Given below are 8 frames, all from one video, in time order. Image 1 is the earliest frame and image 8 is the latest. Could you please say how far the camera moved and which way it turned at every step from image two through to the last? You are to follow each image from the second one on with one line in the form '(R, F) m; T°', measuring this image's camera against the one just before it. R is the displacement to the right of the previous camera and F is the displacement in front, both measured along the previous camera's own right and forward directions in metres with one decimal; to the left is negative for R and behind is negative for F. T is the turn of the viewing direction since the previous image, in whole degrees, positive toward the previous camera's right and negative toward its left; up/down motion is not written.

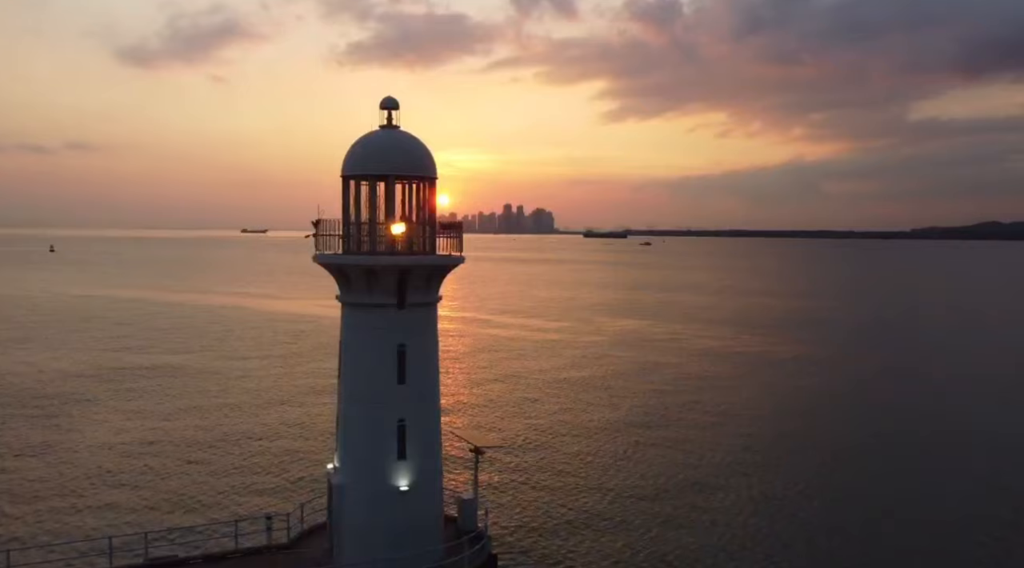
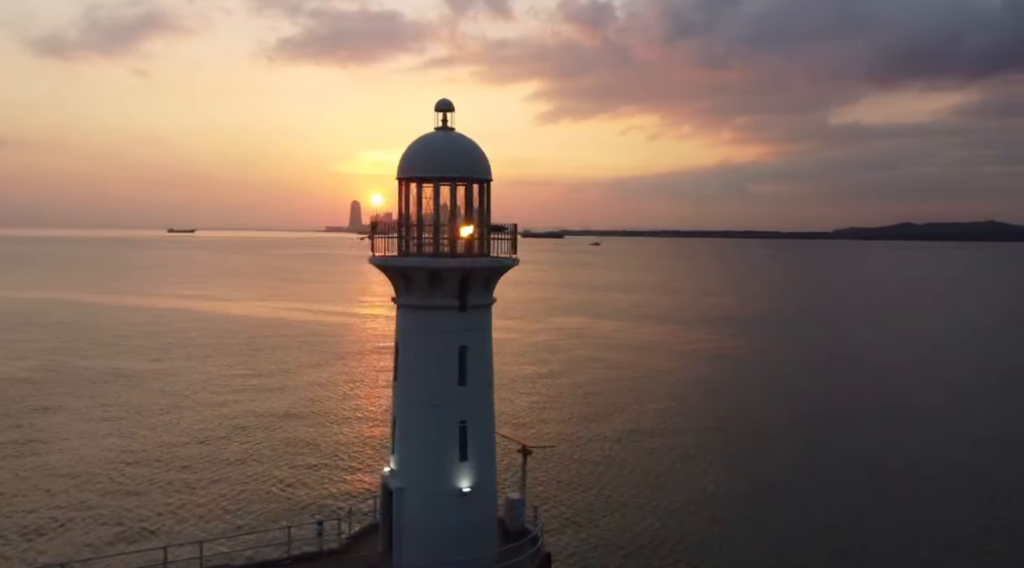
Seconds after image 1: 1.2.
(-3.4, -0.1) m; +5°
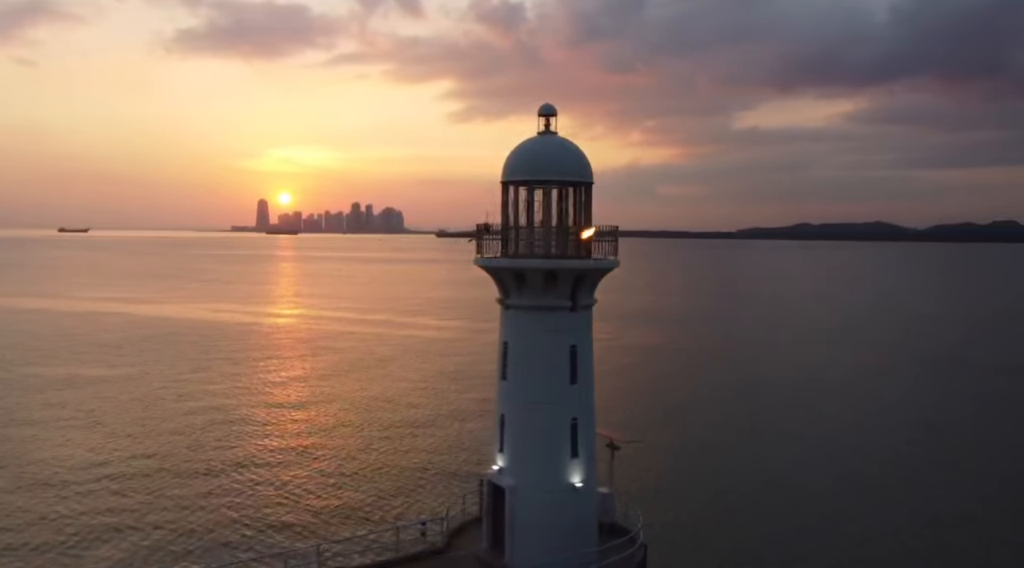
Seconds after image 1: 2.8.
(-5.5, -0.2) m; +7°
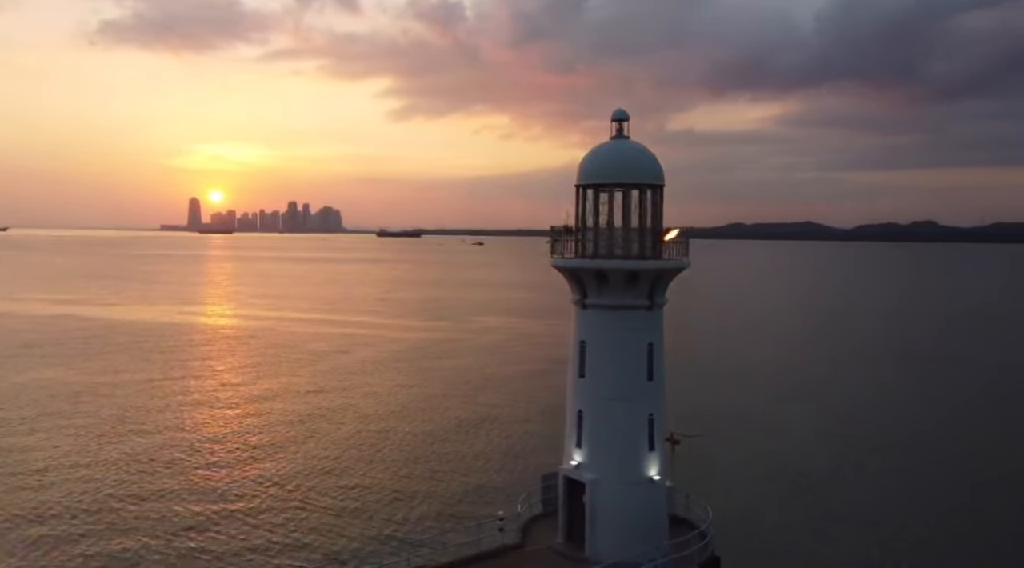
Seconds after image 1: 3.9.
(-4.0, -0.3) m; +5°
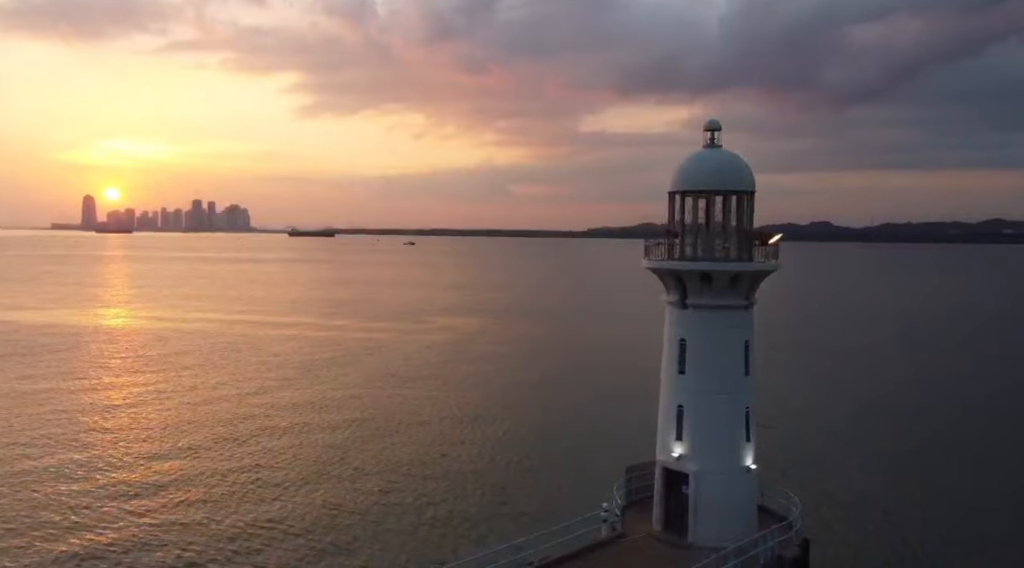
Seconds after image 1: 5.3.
(-5.9, -0.5) m; +7°
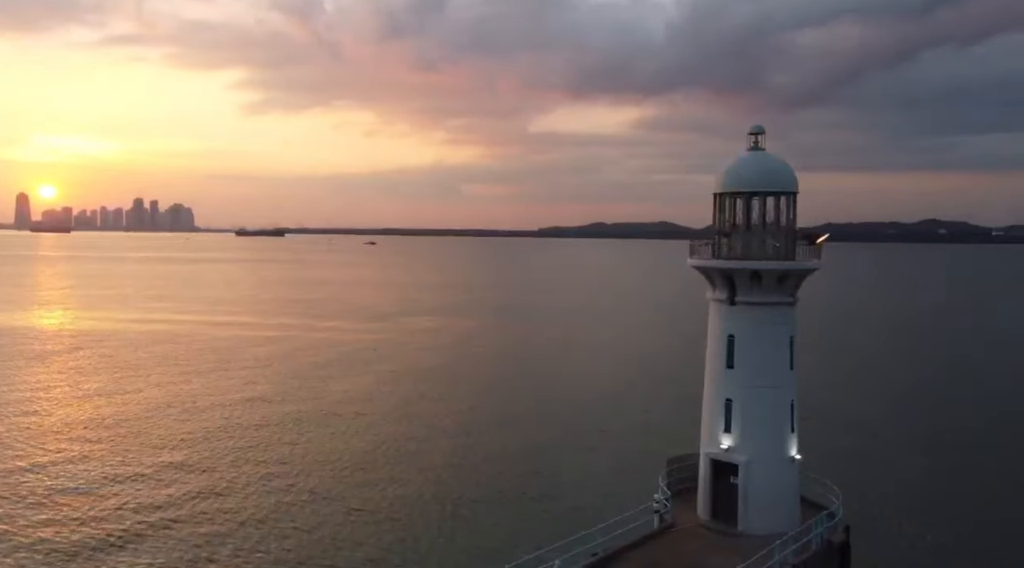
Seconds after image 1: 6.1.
(-3.4, -0.4) m; +4°
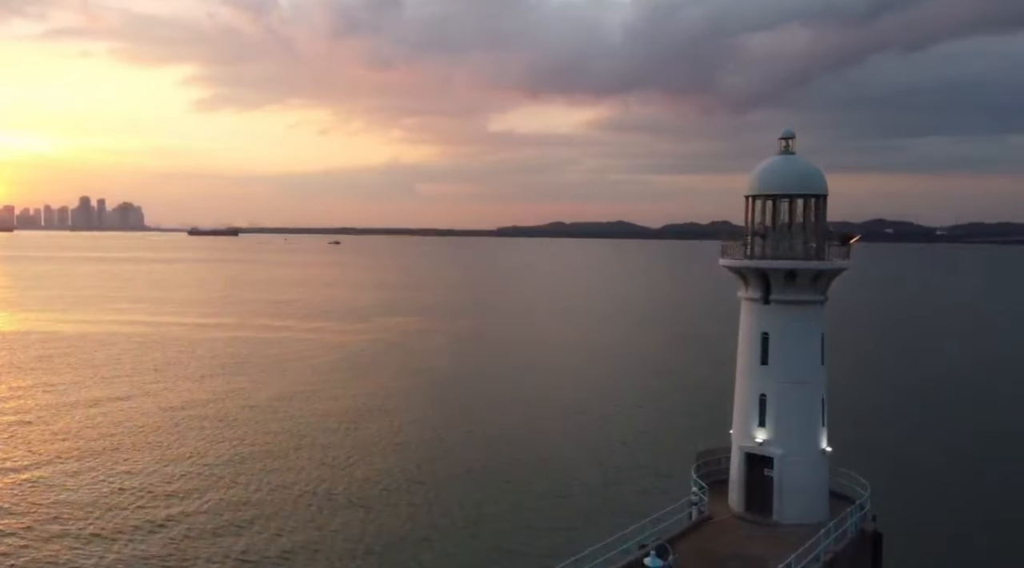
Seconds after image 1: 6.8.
(-2.9, -0.3) m; +4°
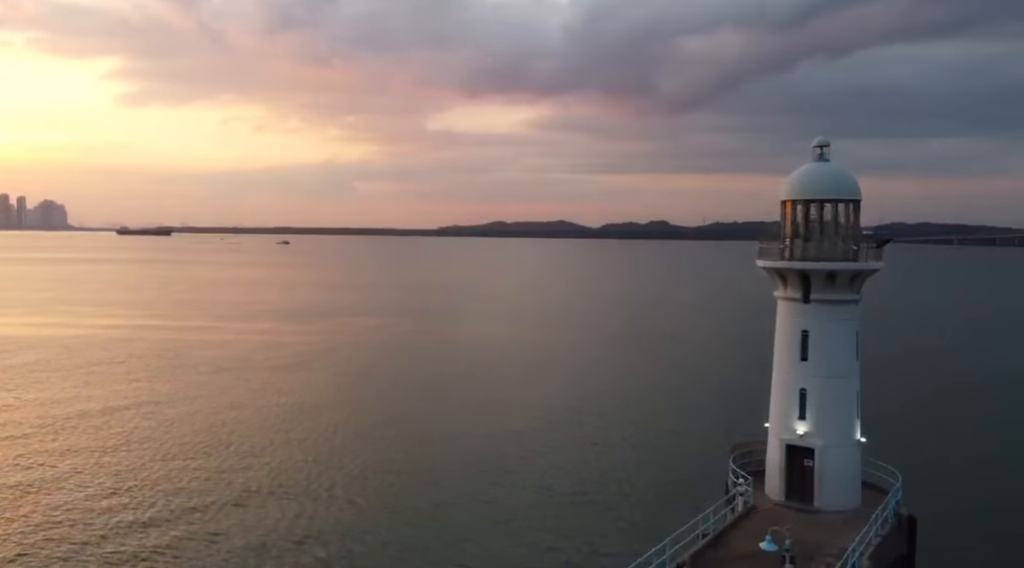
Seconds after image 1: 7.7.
(-4.1, -0.4) m; +5°
